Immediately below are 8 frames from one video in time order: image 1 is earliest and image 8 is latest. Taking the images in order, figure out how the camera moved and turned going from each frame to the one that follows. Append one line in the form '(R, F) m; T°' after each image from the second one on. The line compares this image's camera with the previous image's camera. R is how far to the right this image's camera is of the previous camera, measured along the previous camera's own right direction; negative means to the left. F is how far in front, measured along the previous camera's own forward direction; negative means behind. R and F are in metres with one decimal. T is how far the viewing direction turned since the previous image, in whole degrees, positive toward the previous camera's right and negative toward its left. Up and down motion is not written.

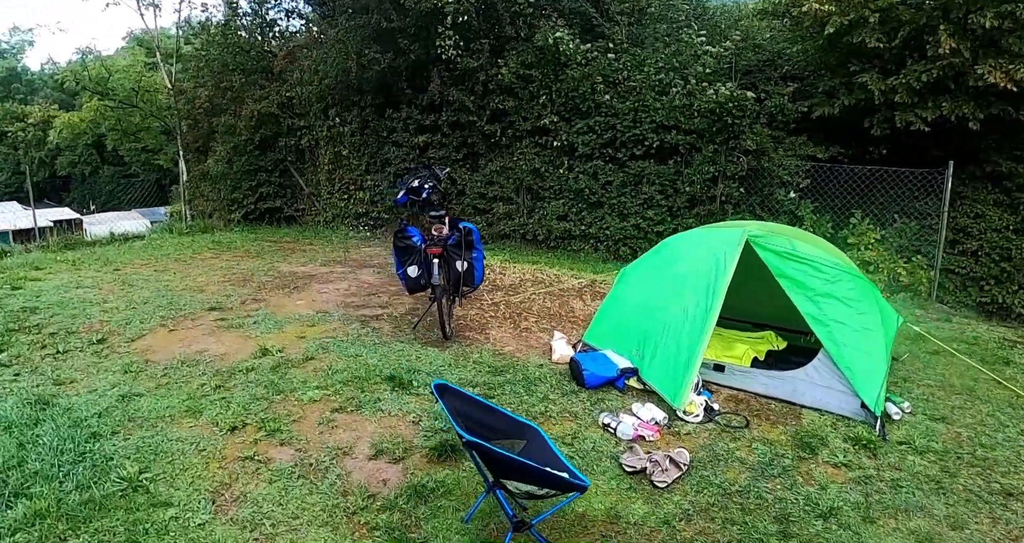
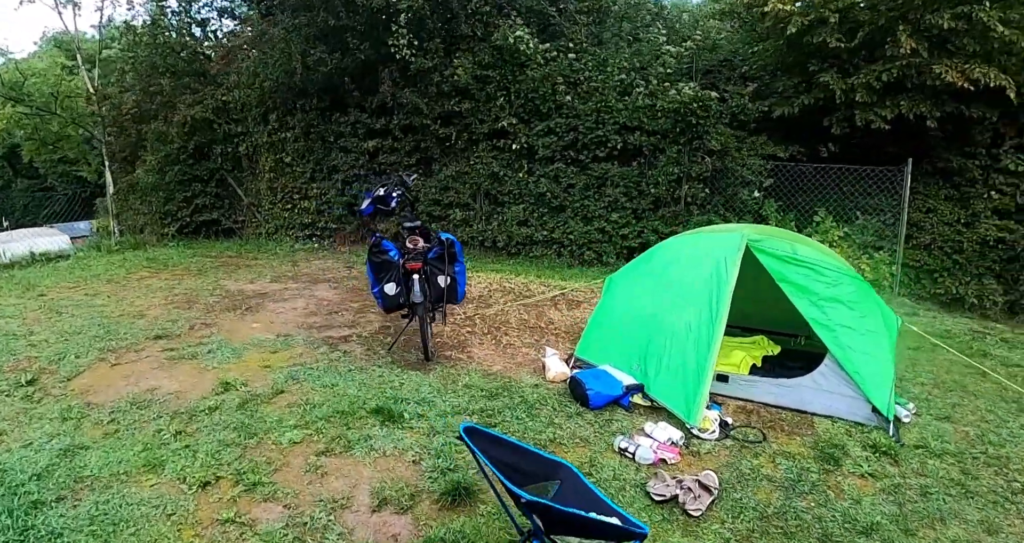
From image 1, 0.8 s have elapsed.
(-0.4, +0.4) m; +6°
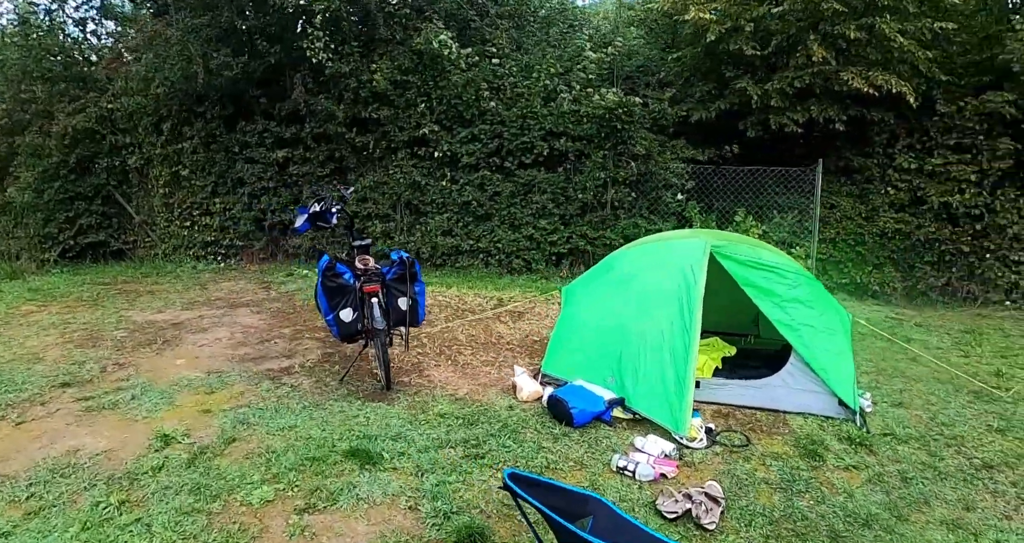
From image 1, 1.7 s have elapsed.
(-0.5, +0.2) m; +10°
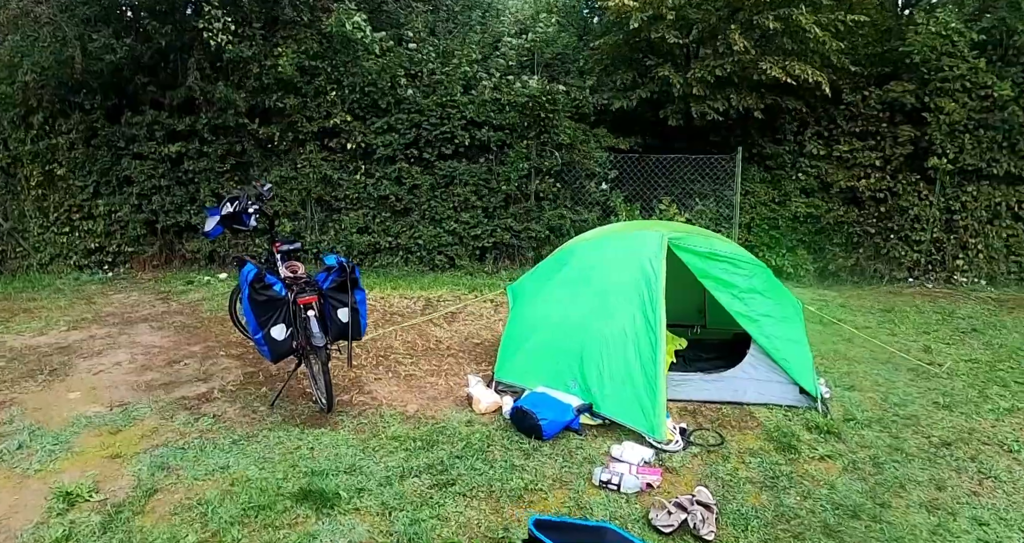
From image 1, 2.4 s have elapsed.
(-0.3, +0.3) m; +9°
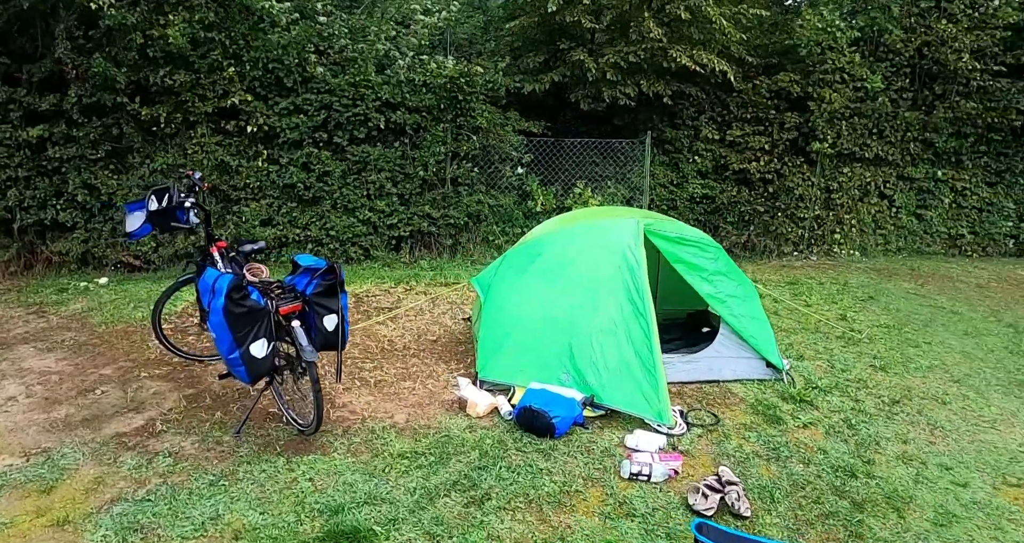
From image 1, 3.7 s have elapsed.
(-0.8, +0.3) m; +13°
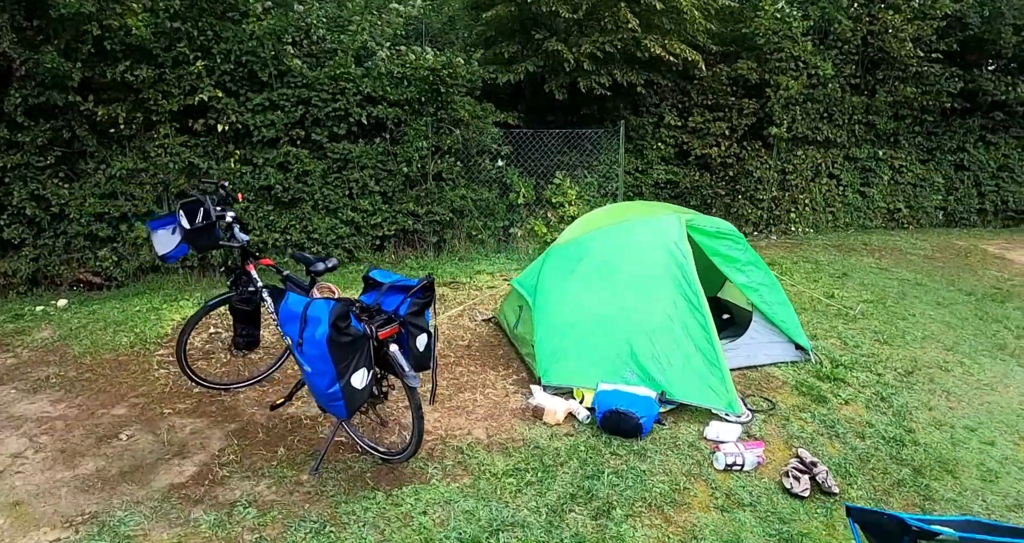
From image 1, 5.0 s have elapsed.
(-0.9, +0.1) m; +9°
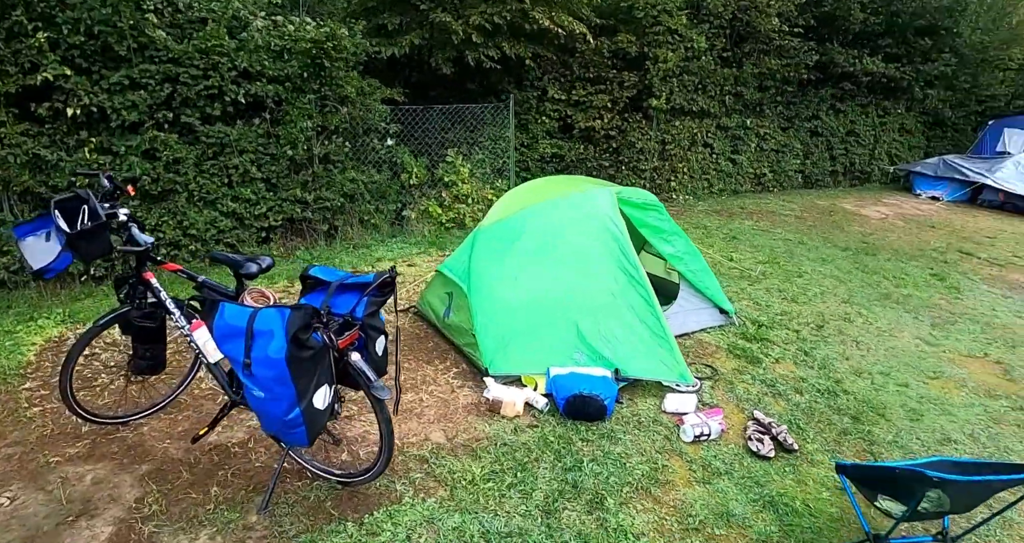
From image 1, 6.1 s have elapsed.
(-0.5, +0.3) m; +12°
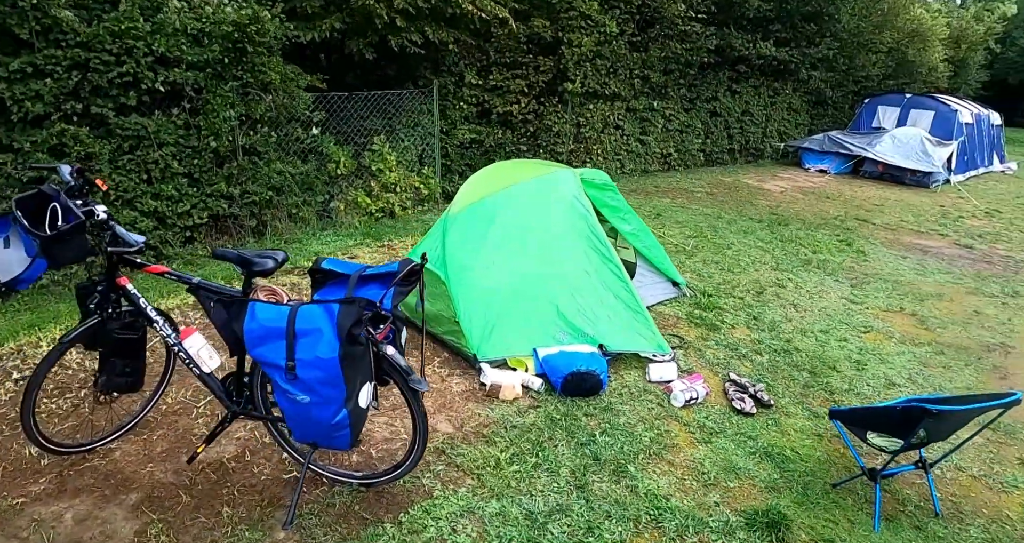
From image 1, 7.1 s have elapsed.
(-0.6, 0.0) m; +10°
